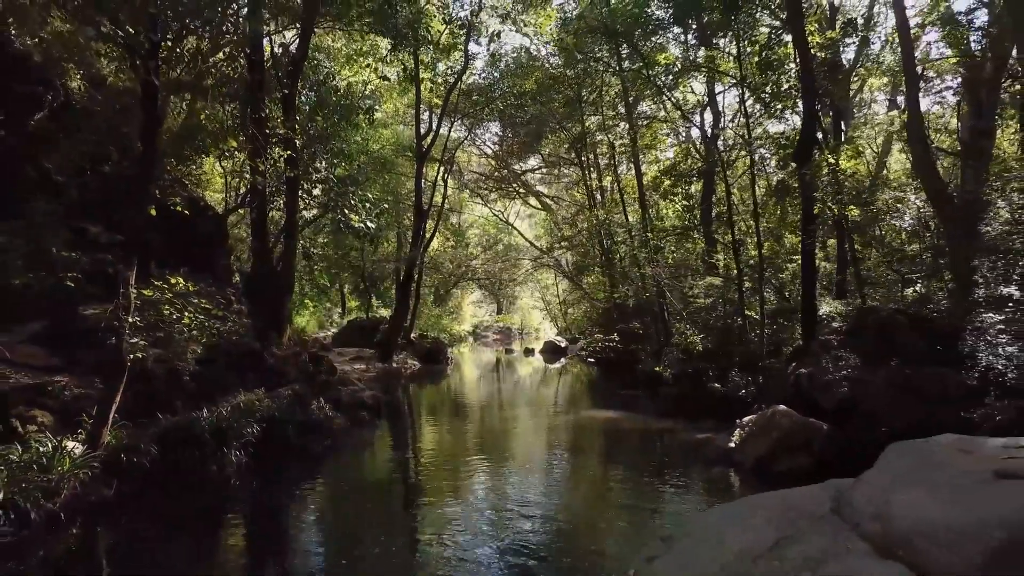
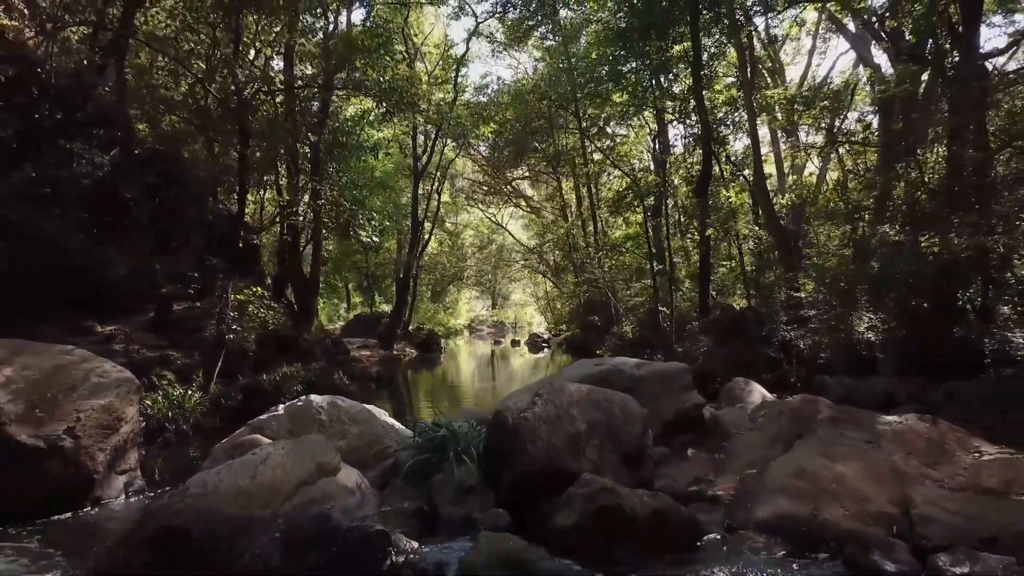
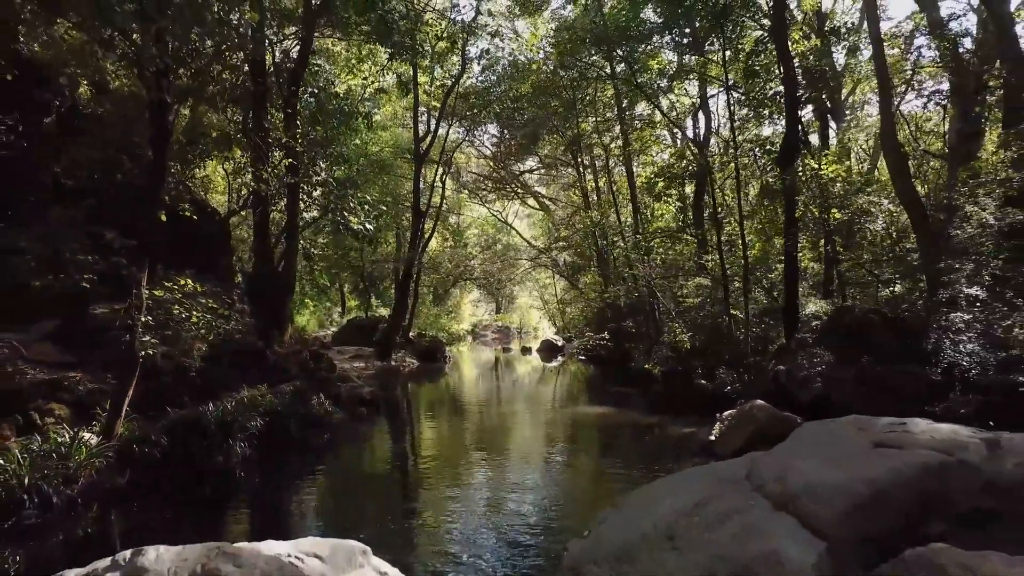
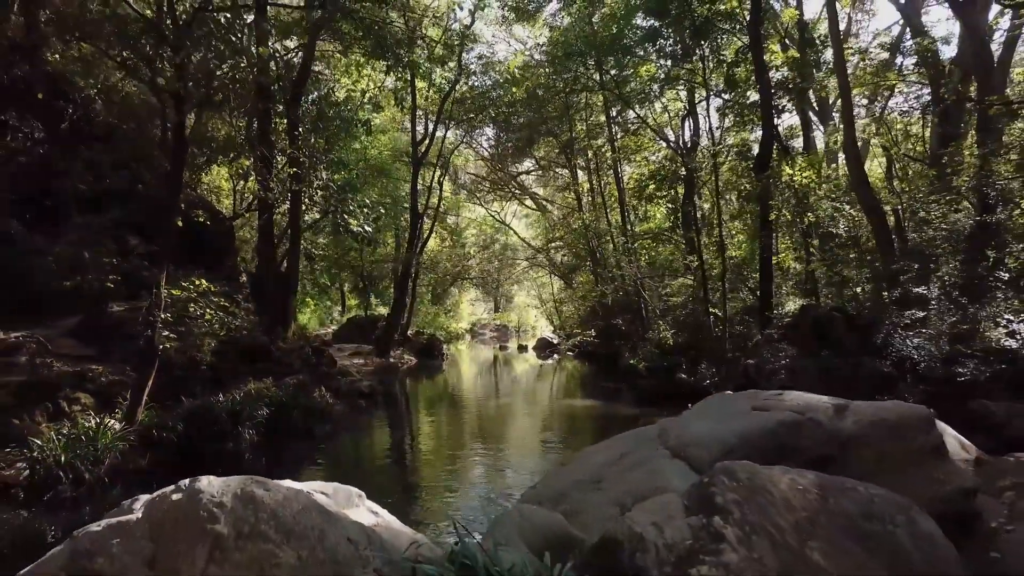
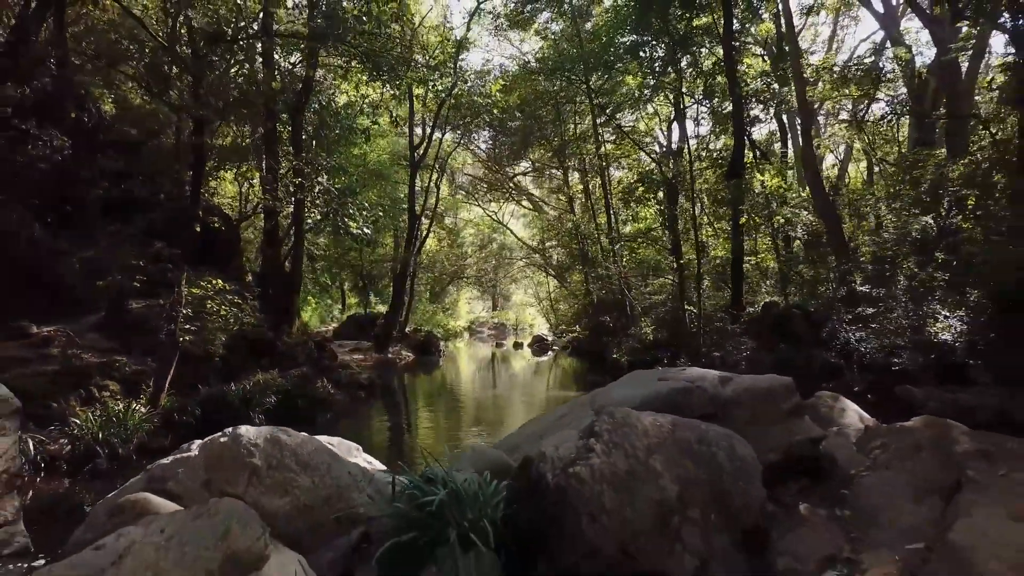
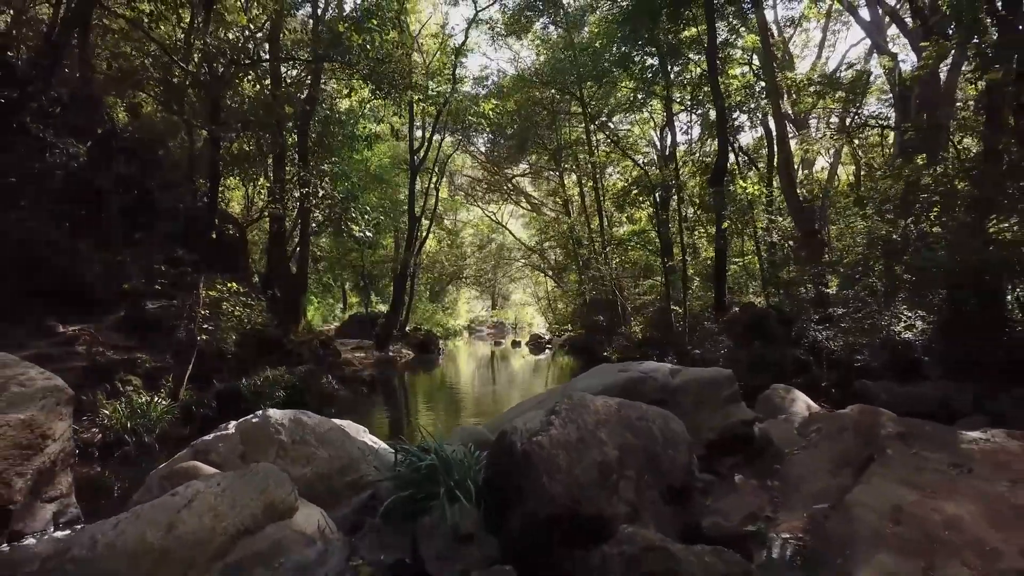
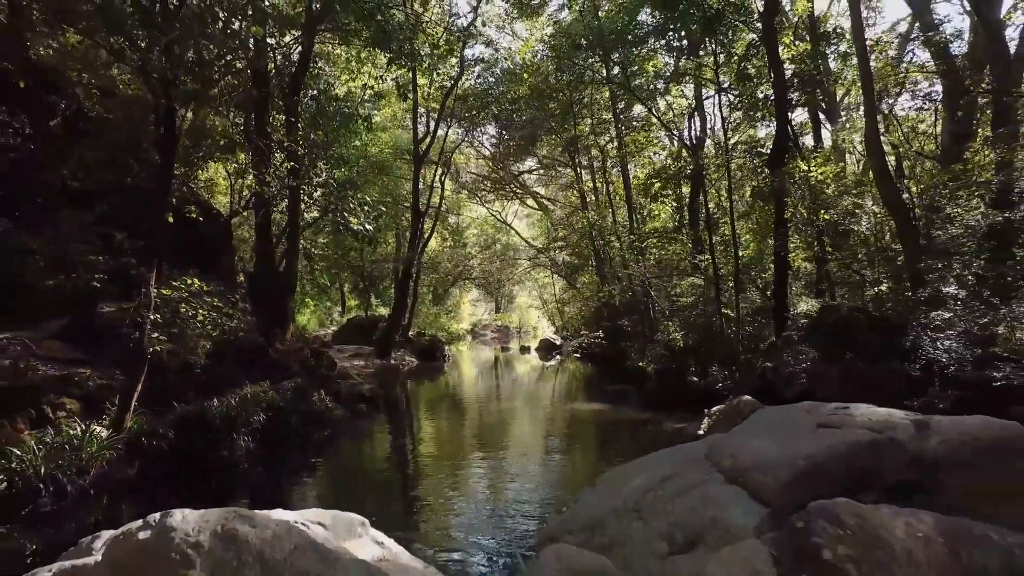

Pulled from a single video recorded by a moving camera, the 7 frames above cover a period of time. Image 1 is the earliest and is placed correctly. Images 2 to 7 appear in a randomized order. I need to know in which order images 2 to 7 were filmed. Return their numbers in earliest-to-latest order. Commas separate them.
3, 7, 4, 5, 6, 2
